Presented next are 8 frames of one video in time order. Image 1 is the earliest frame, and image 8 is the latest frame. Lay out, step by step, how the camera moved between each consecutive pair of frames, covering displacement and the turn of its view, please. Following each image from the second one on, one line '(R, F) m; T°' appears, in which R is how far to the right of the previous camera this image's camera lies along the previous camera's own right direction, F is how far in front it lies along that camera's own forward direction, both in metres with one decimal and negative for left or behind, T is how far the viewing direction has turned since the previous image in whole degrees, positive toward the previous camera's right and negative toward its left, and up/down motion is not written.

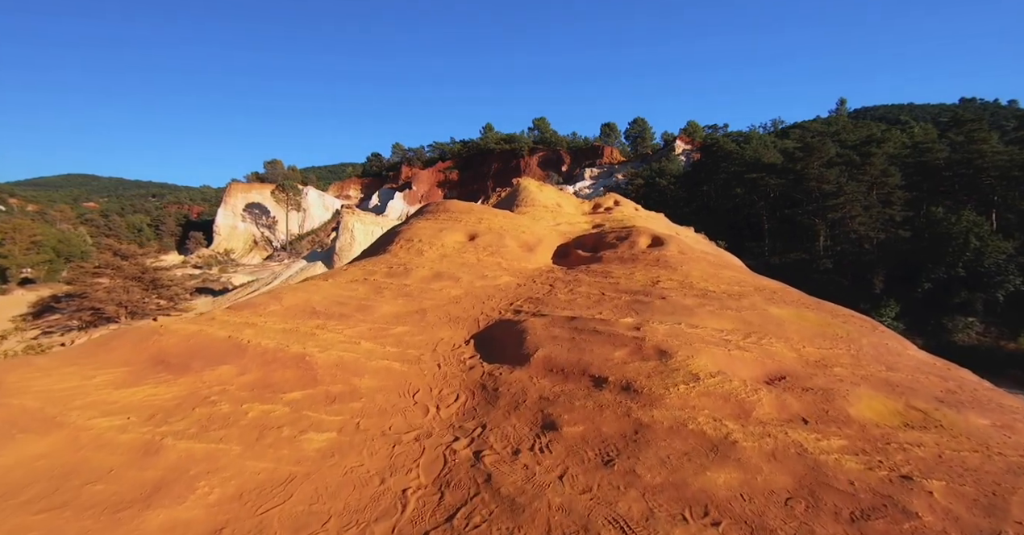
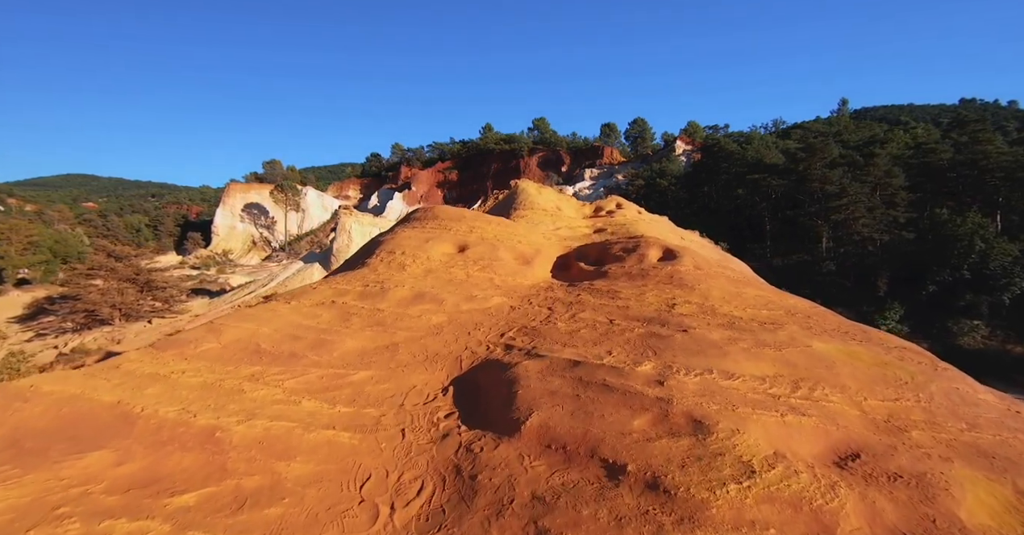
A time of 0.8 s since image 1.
(0.0, +0.4) m; 0°
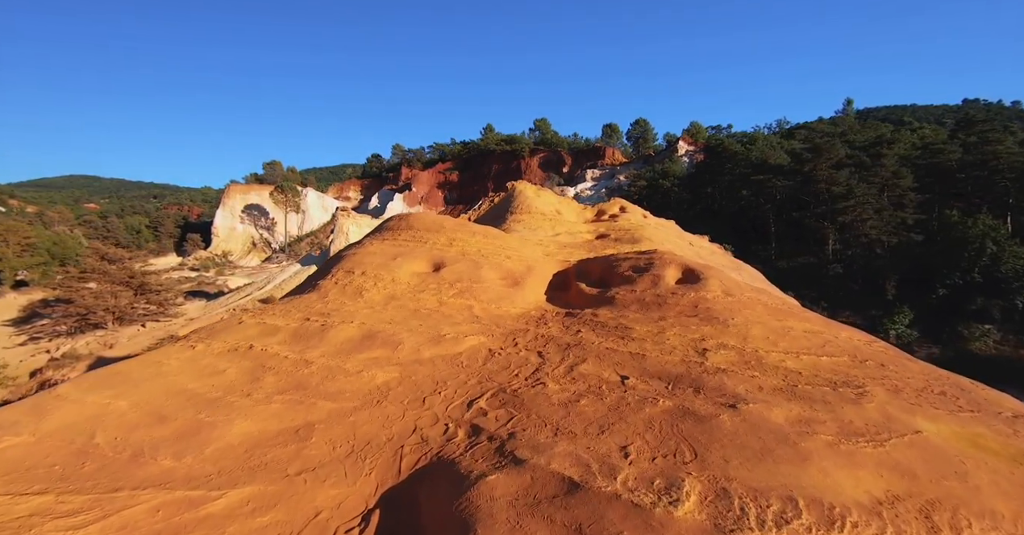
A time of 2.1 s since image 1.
(+0.1, +0.7) m; 0°
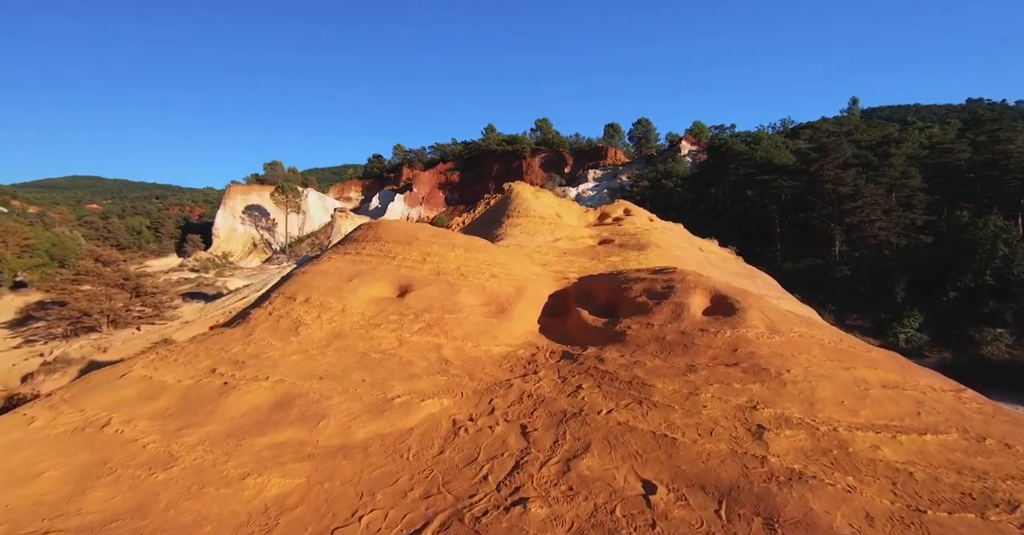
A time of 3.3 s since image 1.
(+0.1, +0.6) m; 0°
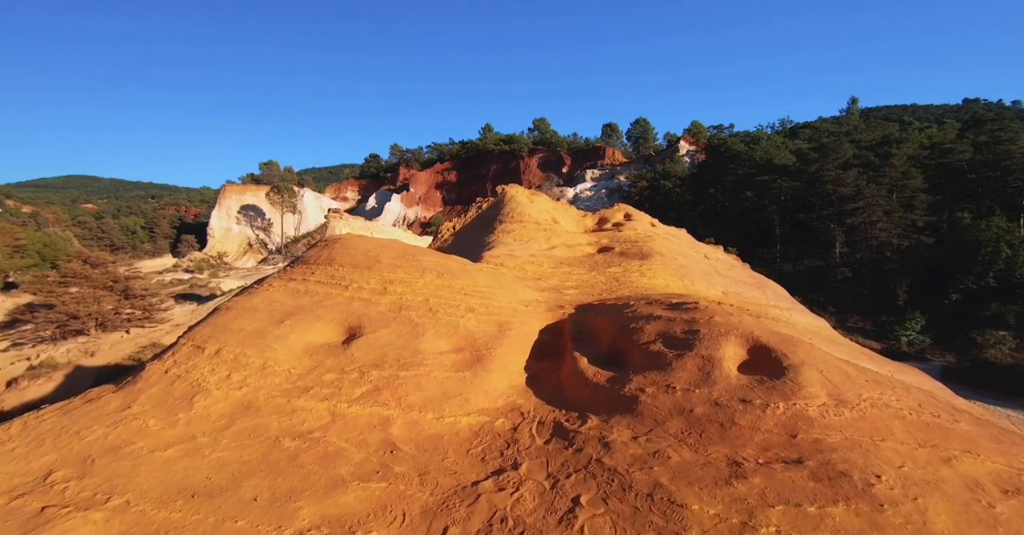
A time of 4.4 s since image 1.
(+0.1, +0.5) m; 0°
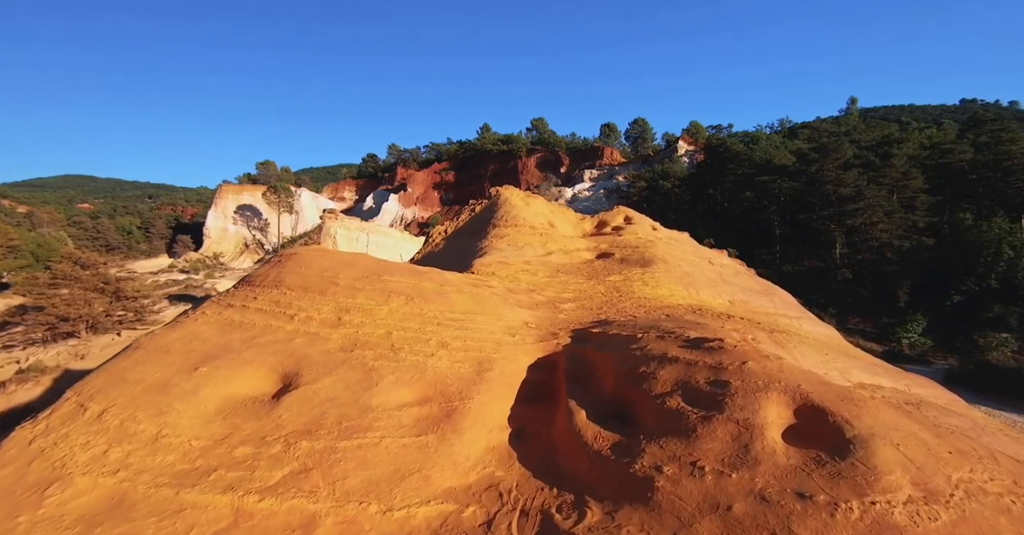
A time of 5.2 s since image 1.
(+0.1, +0.4) m; 0°
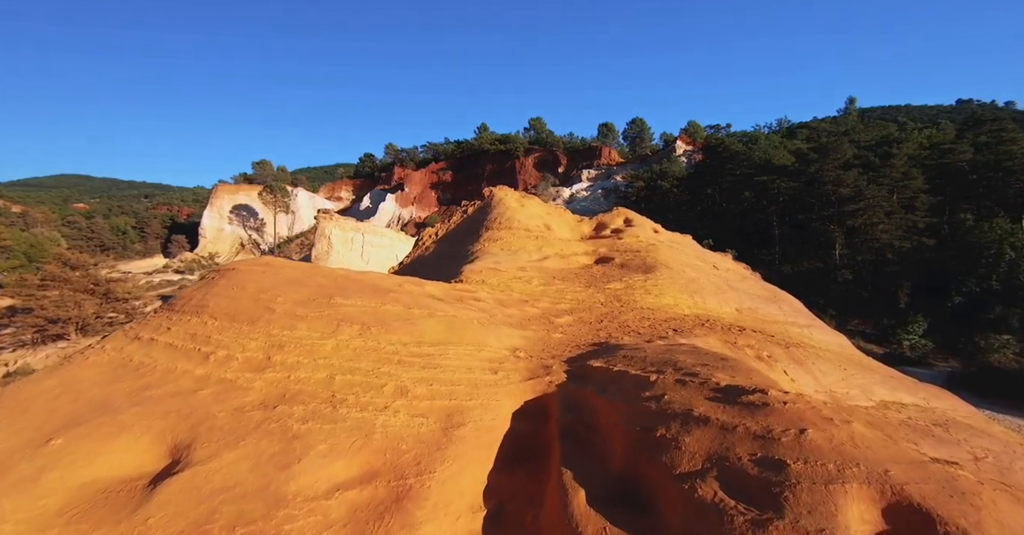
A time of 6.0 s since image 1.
(+0.1, +0.4) m; 0°
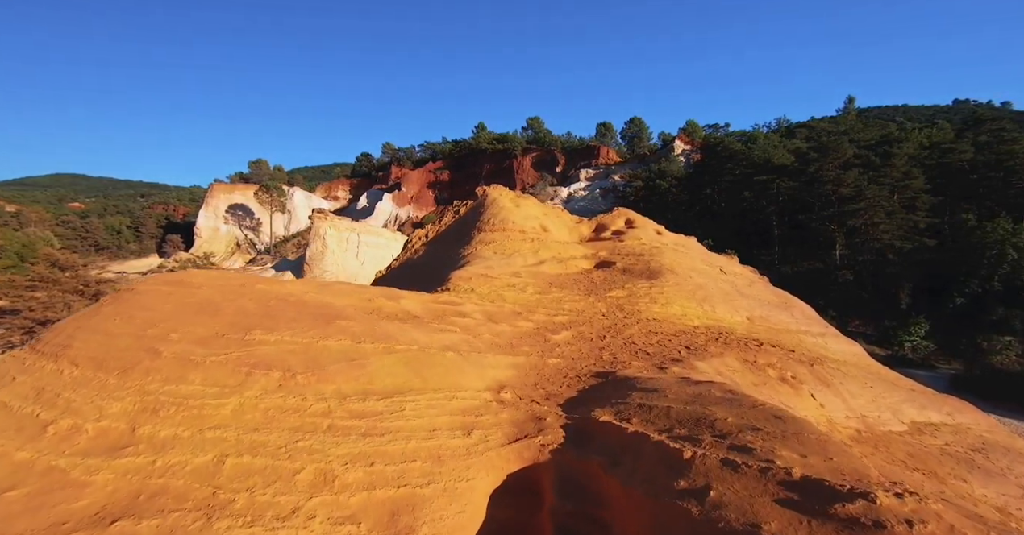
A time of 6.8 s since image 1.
(+0.1, +0.5) m; 0°
